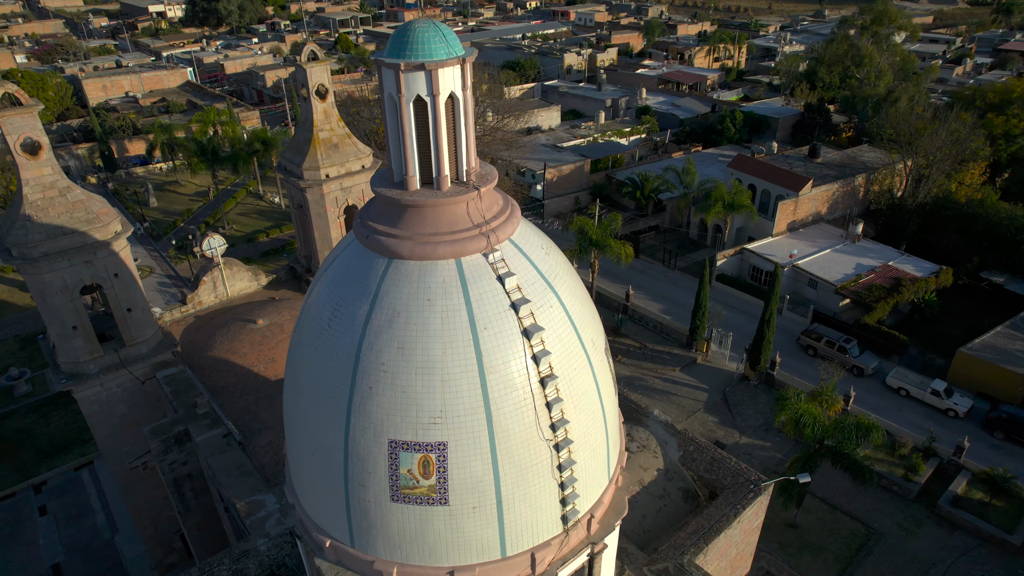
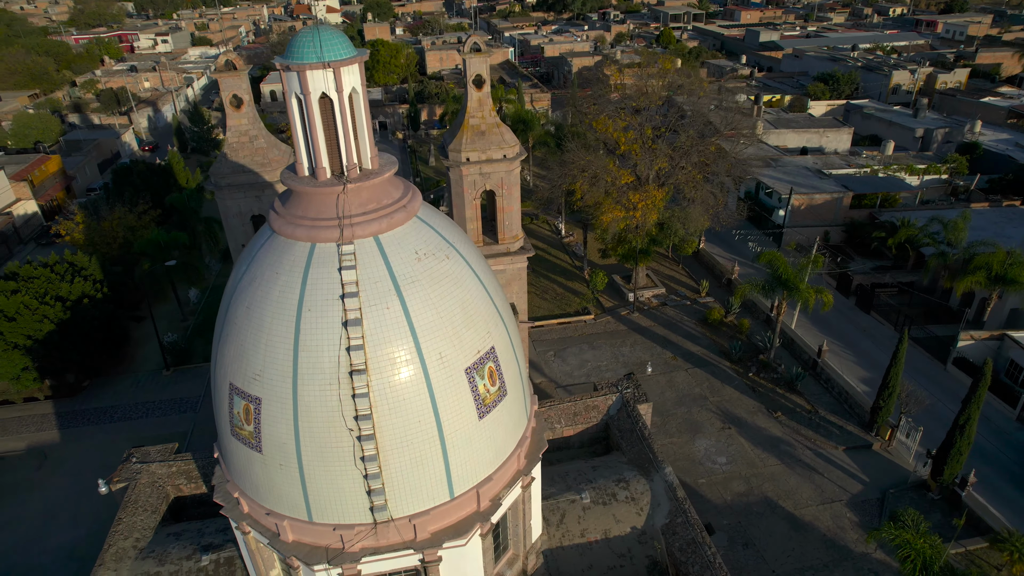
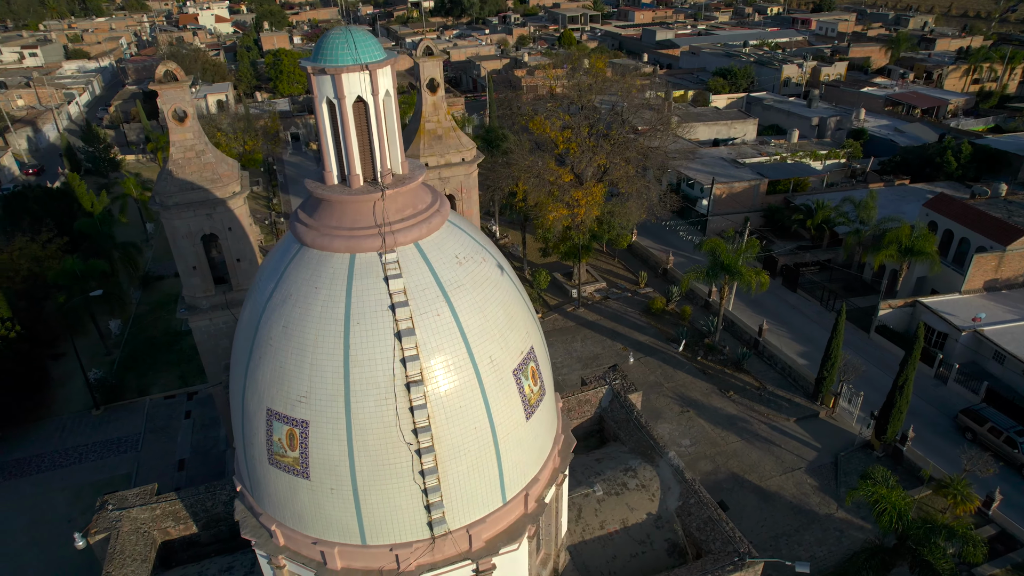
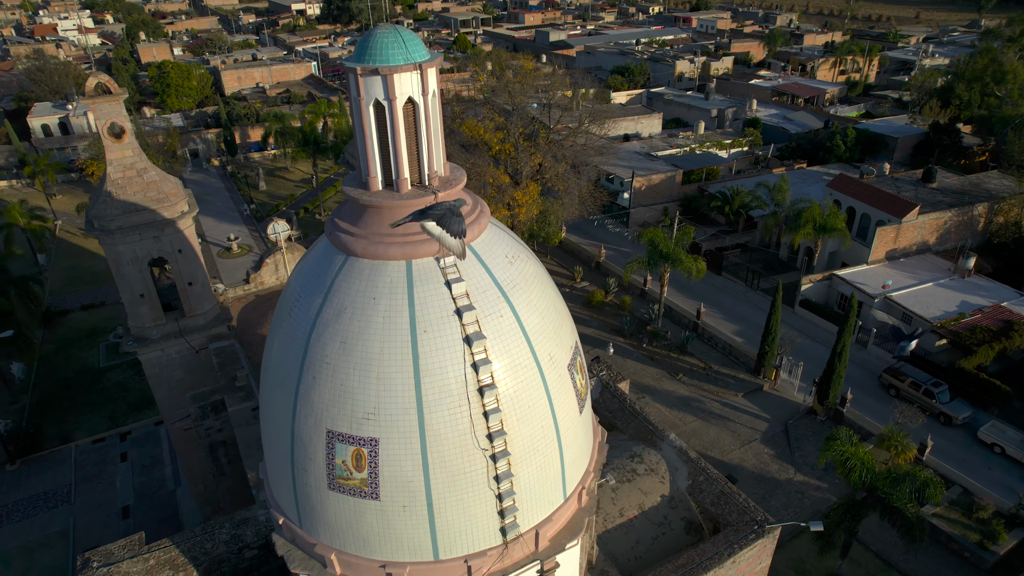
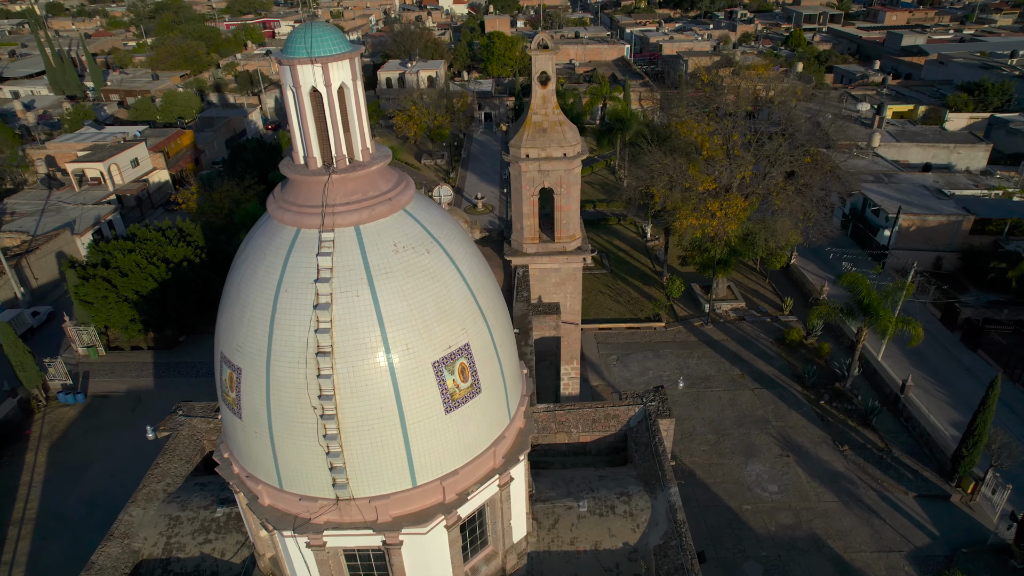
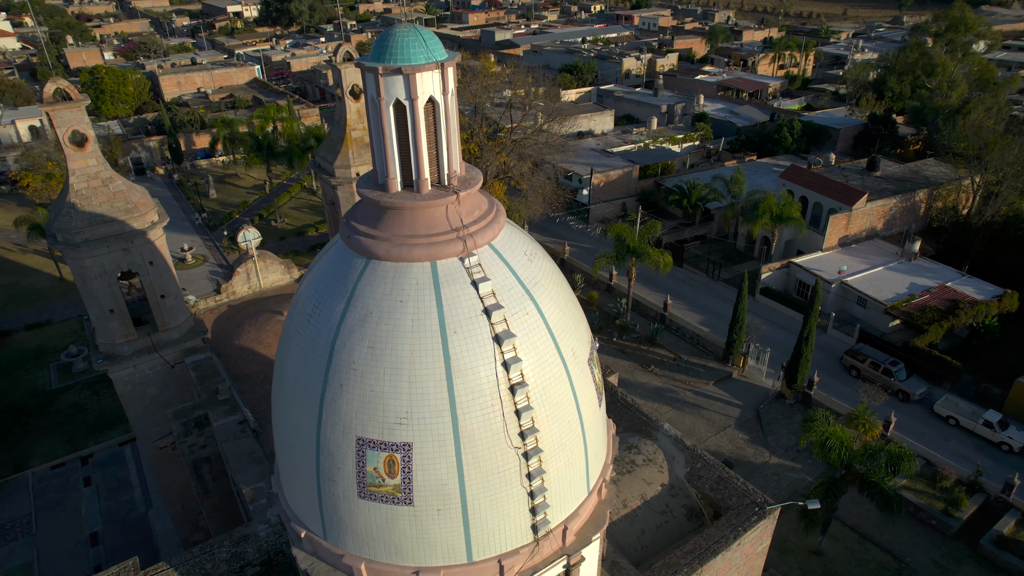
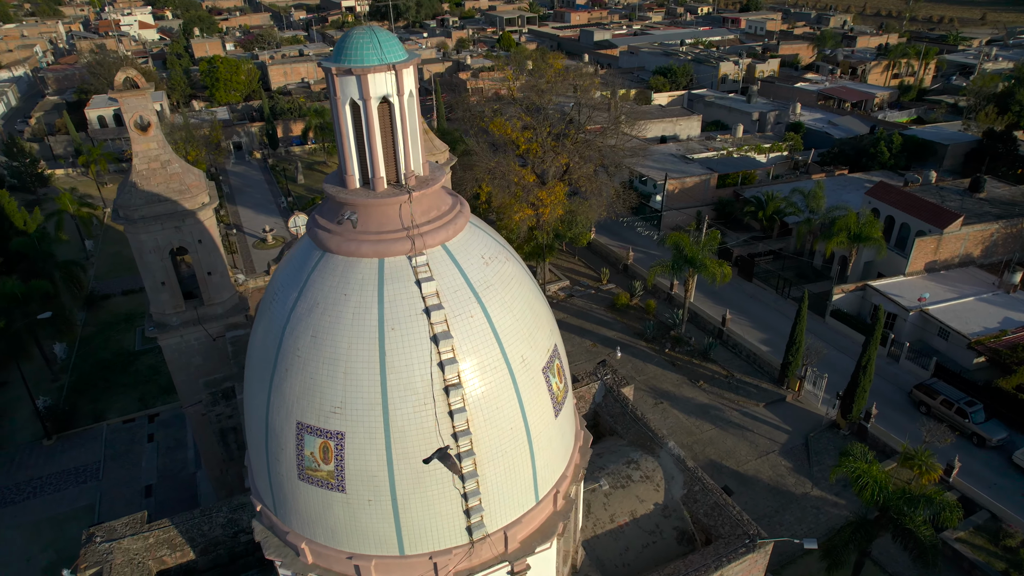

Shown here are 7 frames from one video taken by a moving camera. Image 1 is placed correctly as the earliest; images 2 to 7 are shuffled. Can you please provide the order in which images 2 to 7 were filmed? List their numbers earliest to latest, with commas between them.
6, 4, 7, 3, 2, 5
